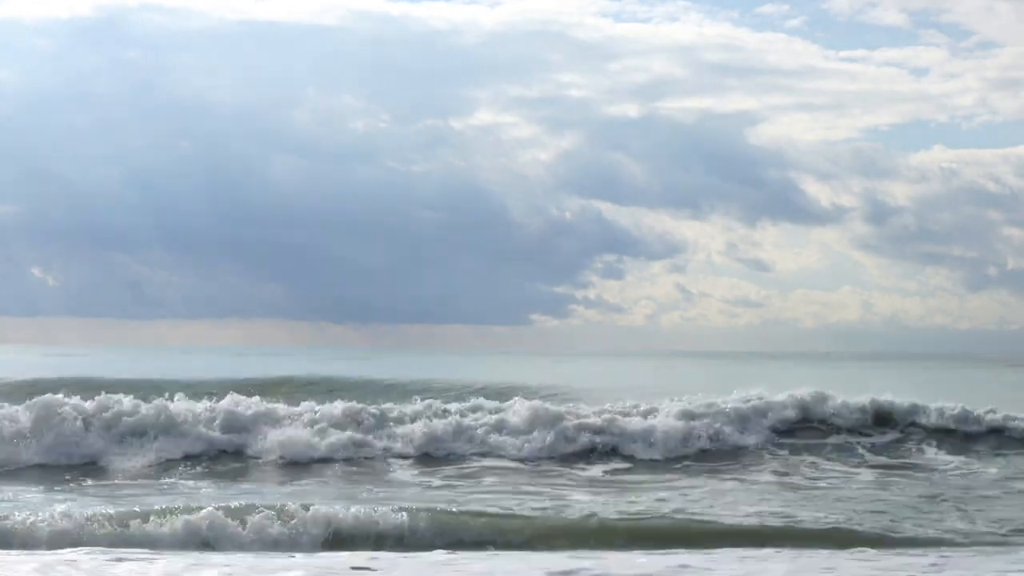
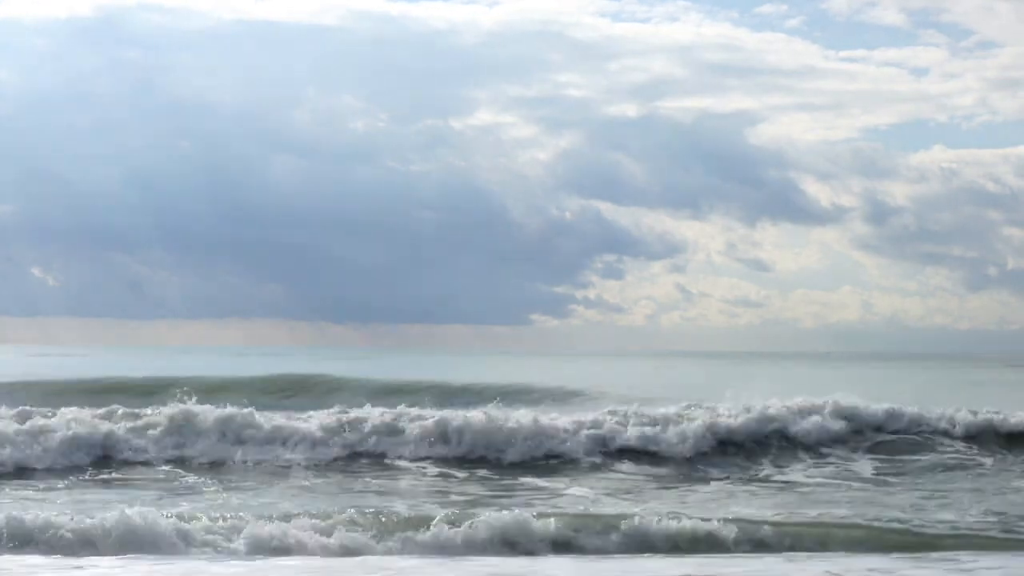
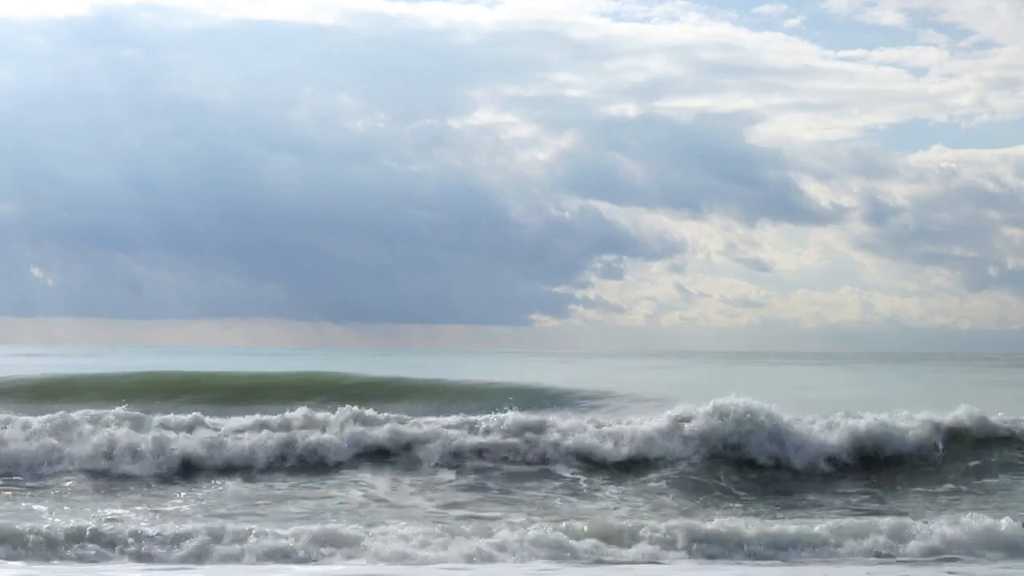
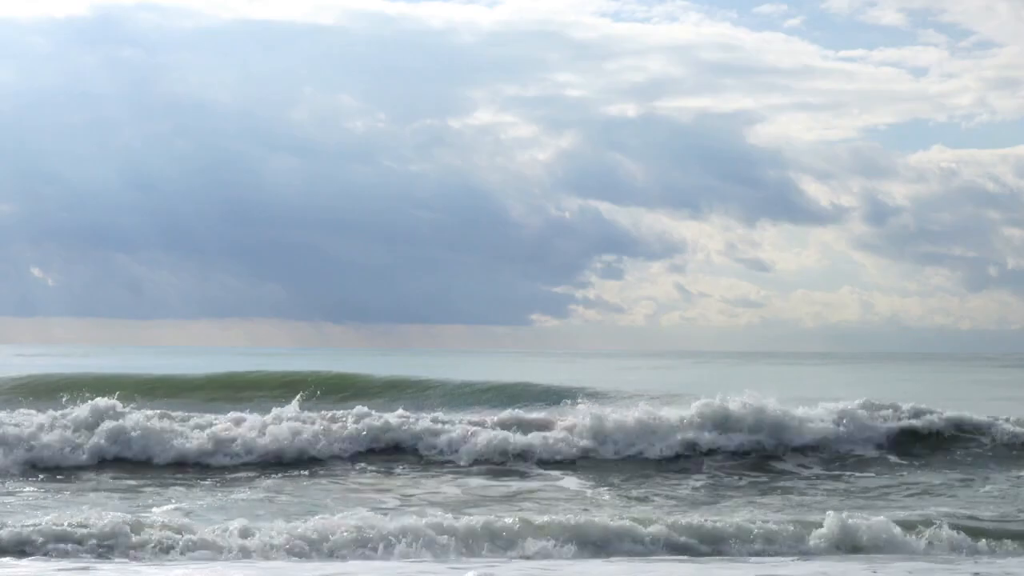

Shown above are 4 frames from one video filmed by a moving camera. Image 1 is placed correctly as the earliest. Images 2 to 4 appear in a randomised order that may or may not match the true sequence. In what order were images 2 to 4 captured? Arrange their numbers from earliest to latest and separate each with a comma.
2, 4, 3
